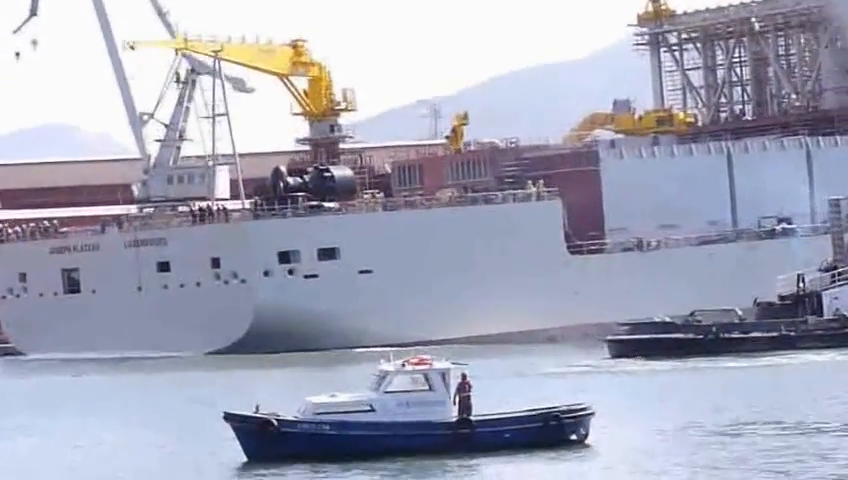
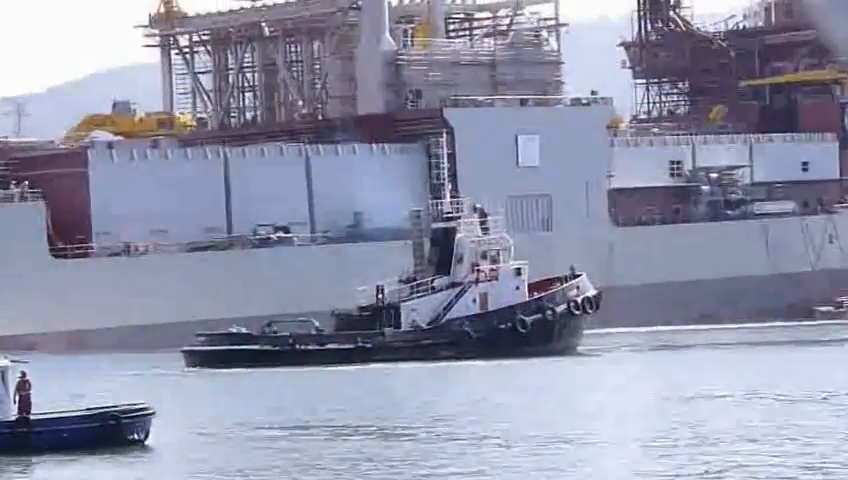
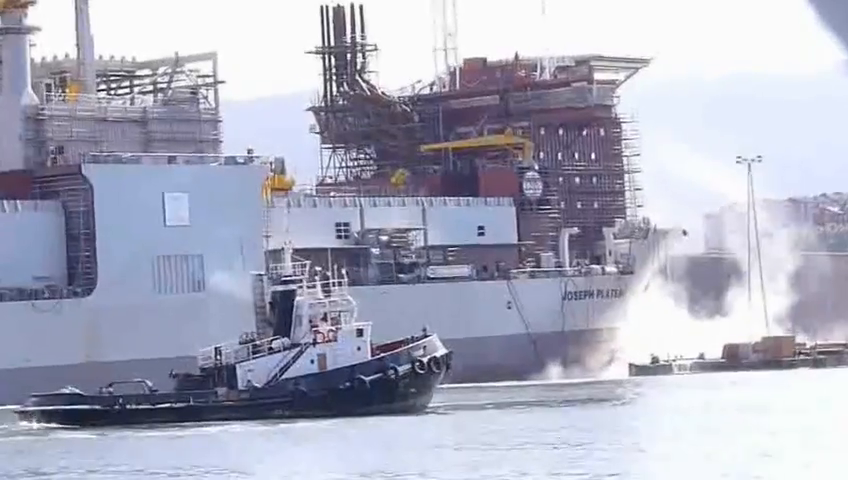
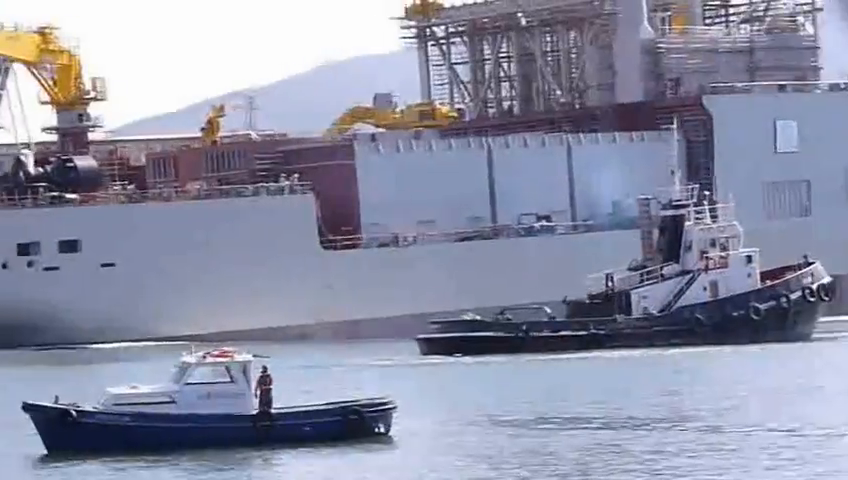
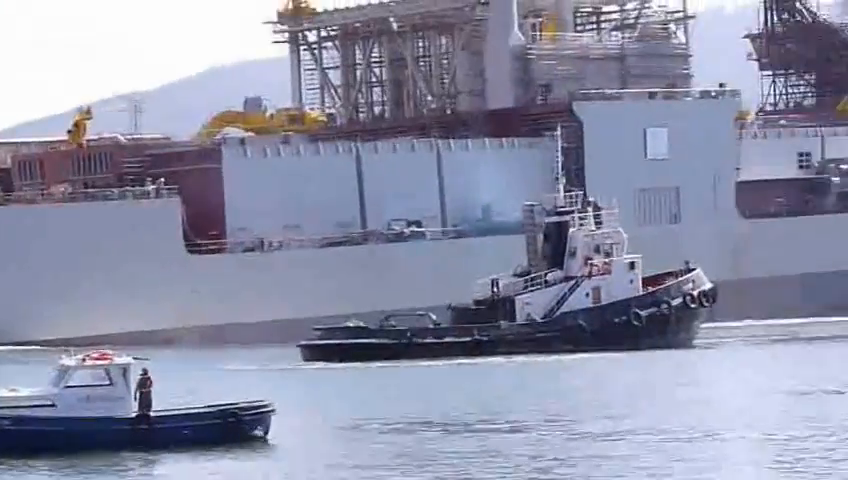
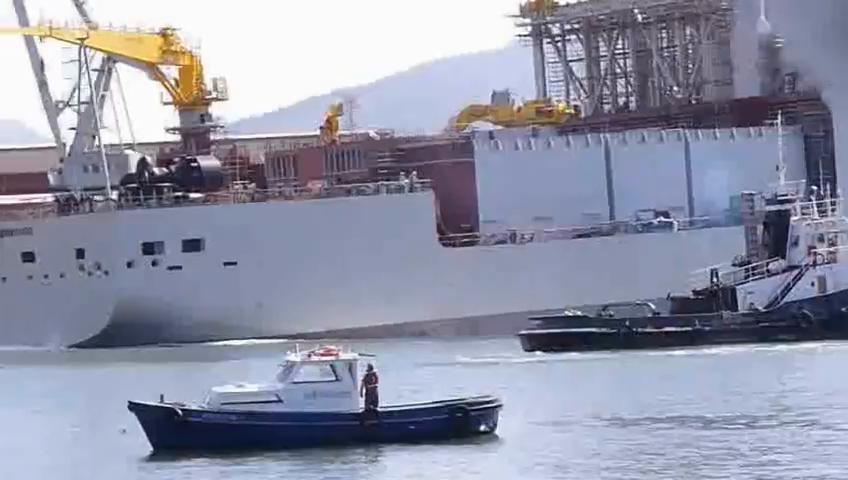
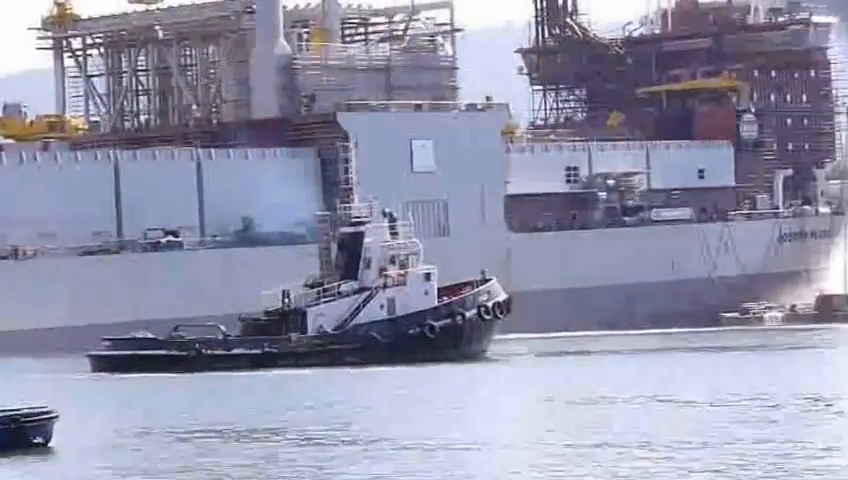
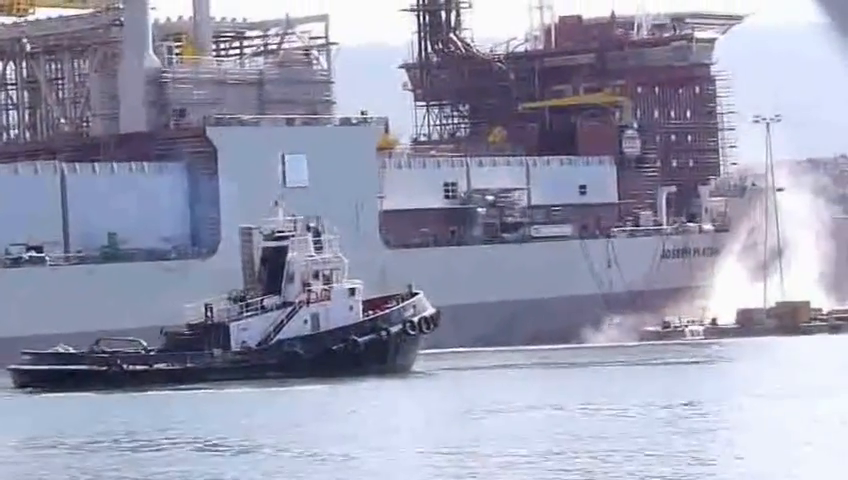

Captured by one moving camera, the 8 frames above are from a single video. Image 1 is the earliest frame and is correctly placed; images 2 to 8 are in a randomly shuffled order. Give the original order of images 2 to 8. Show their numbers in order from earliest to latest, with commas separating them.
6, 4, 5, 2, 7, 8, 3
